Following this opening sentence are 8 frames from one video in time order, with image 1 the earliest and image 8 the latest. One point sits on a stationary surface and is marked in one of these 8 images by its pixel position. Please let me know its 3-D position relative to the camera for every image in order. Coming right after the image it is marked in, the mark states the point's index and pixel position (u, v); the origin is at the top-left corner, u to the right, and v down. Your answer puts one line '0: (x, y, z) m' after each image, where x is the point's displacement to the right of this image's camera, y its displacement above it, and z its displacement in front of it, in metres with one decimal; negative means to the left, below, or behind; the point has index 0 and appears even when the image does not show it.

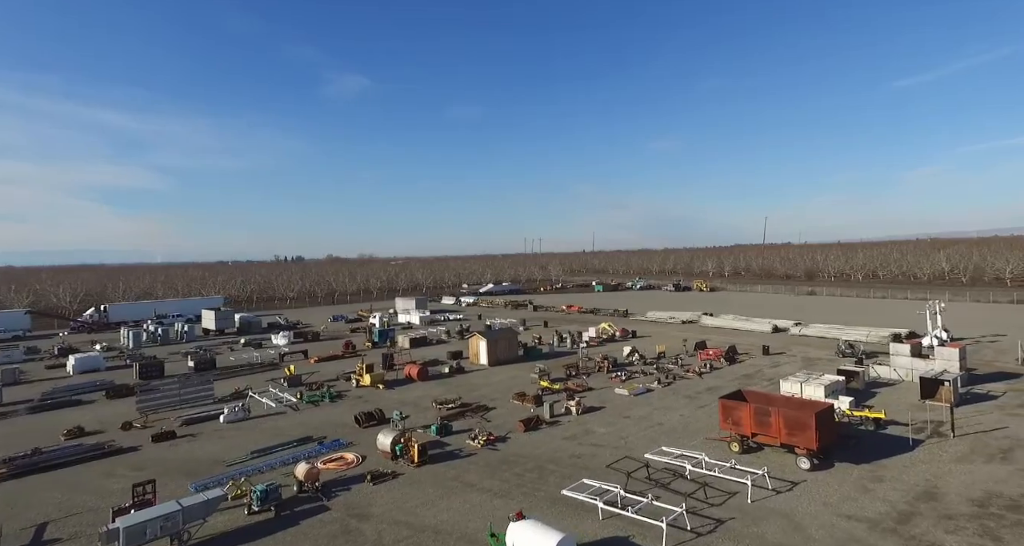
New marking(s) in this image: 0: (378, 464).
0: (-3.3, -4.7, +14.9) m
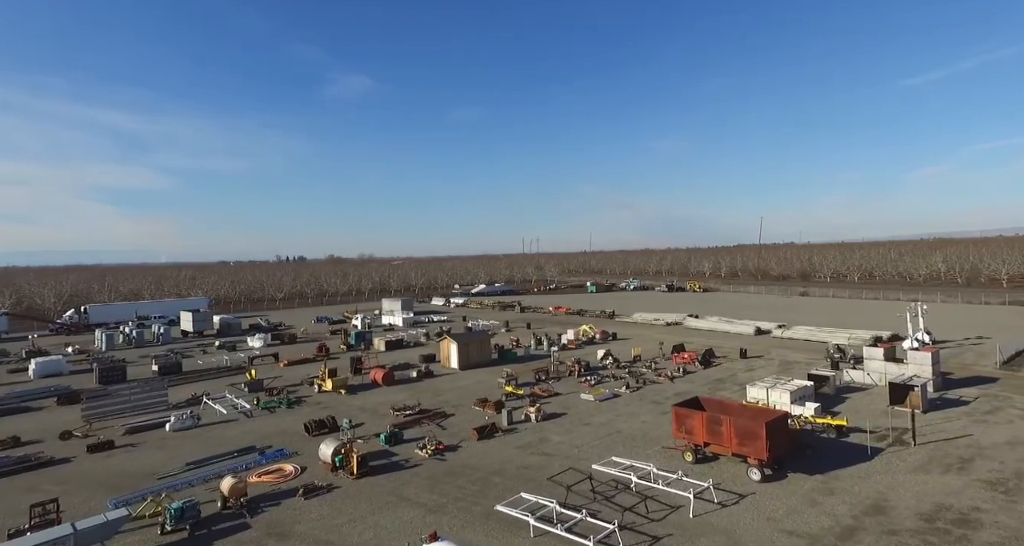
0: (-4.7, -4.8, +14.5) m
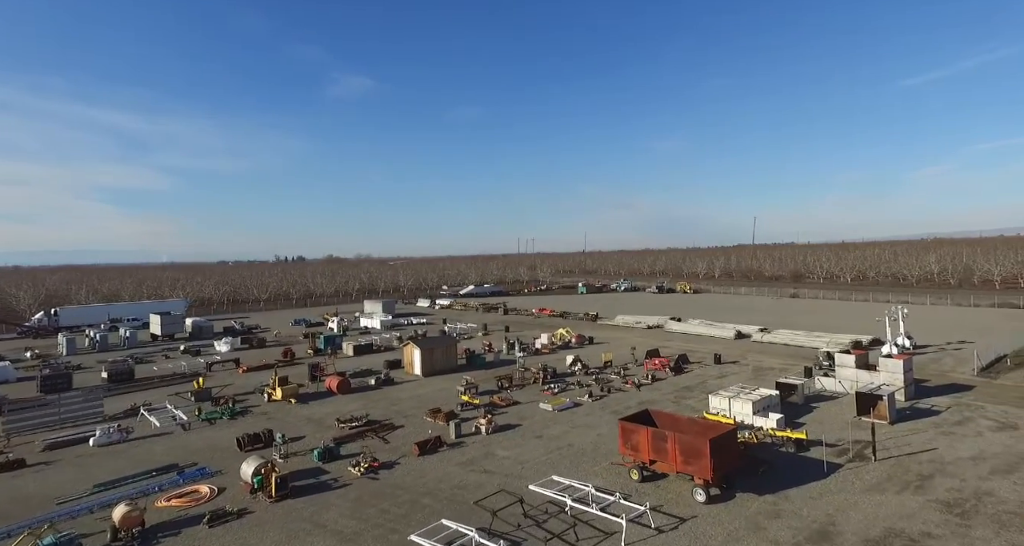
0: (-6.3, -5.0, +13.6) m
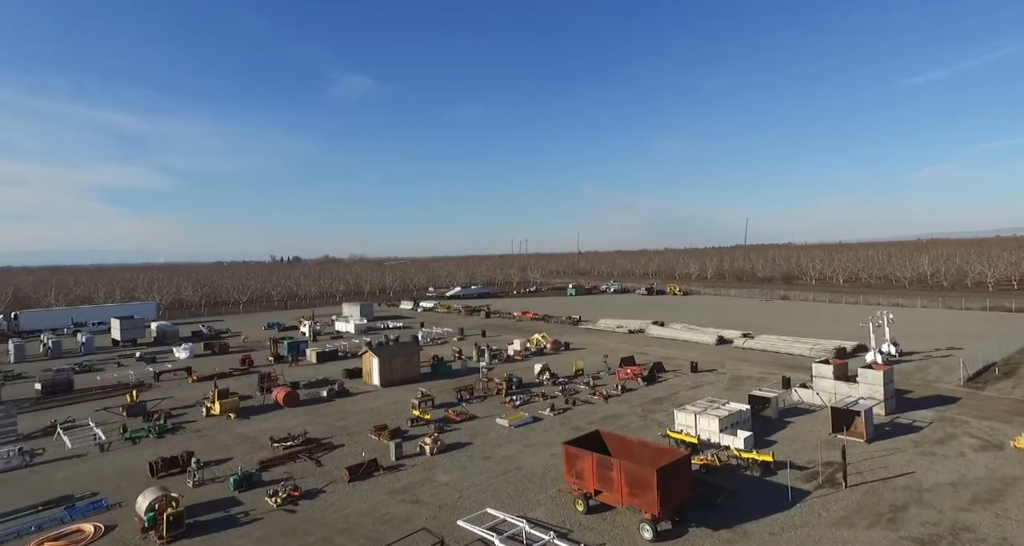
0: (-7.8, -5.2, +12.1) m
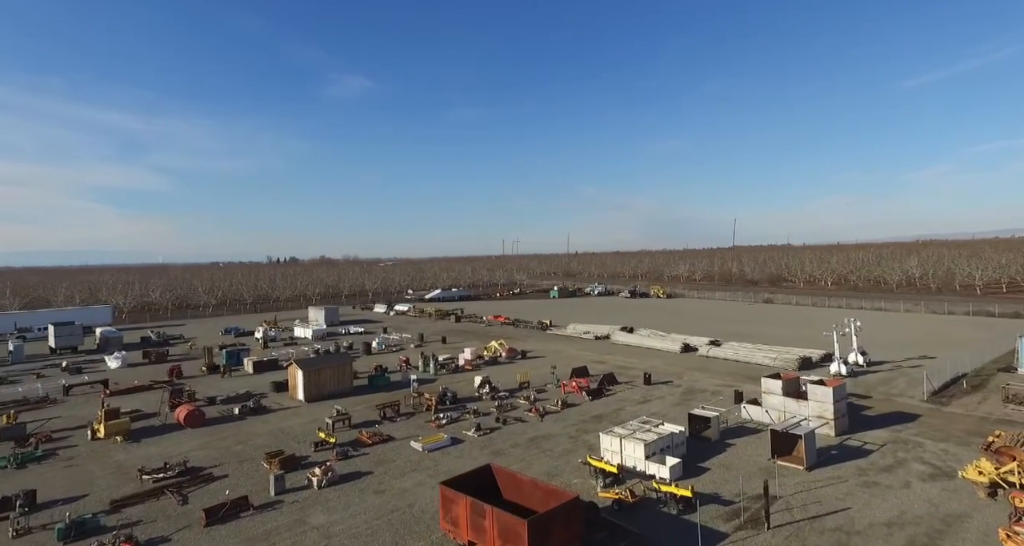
0: (-10.5, -5.5, +10.2) m
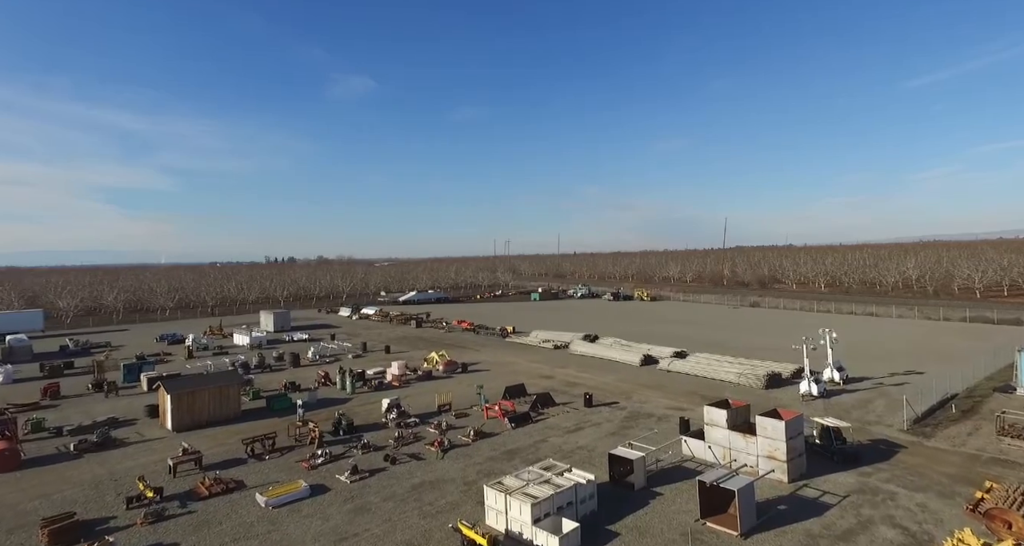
0: (-13.8, -5.7, +6.3) m
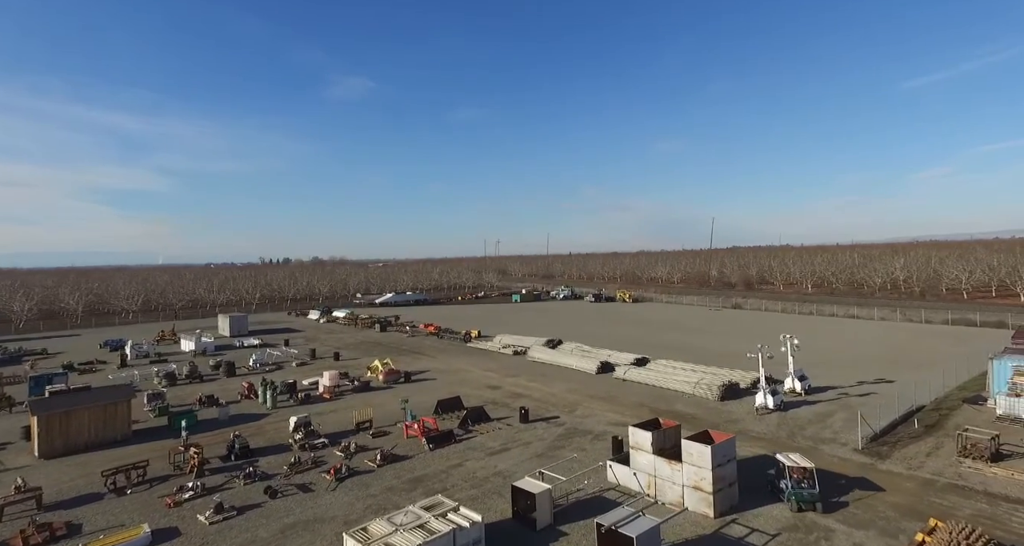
0: (-16.4, -5.9, +4.1) m
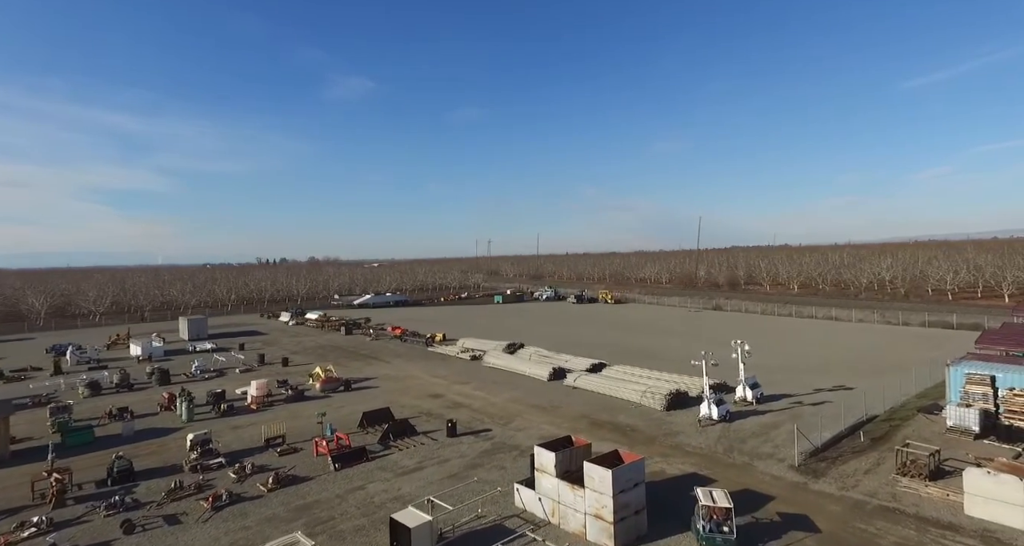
0: (-19.0, -6.0, +2.5) m
